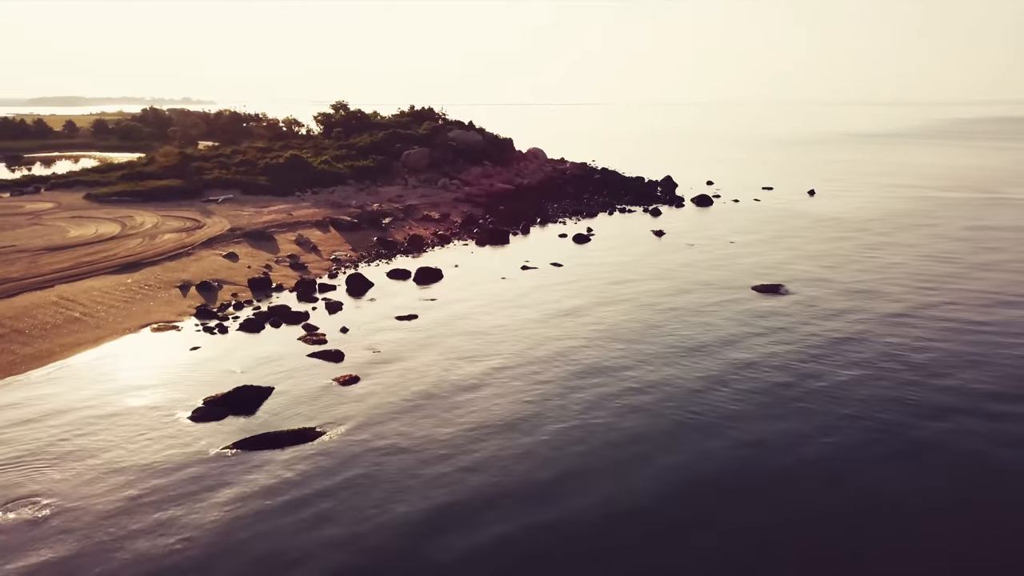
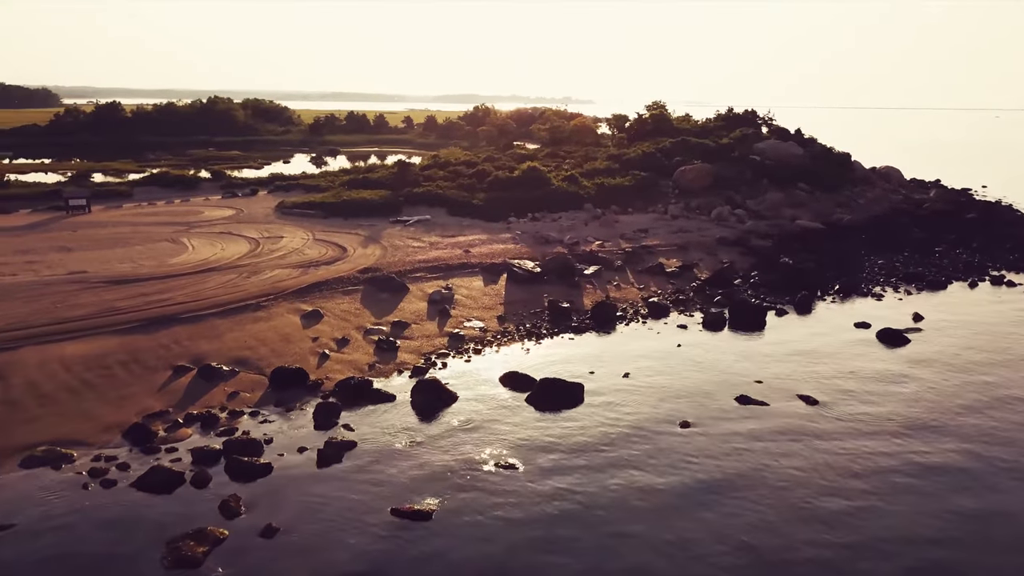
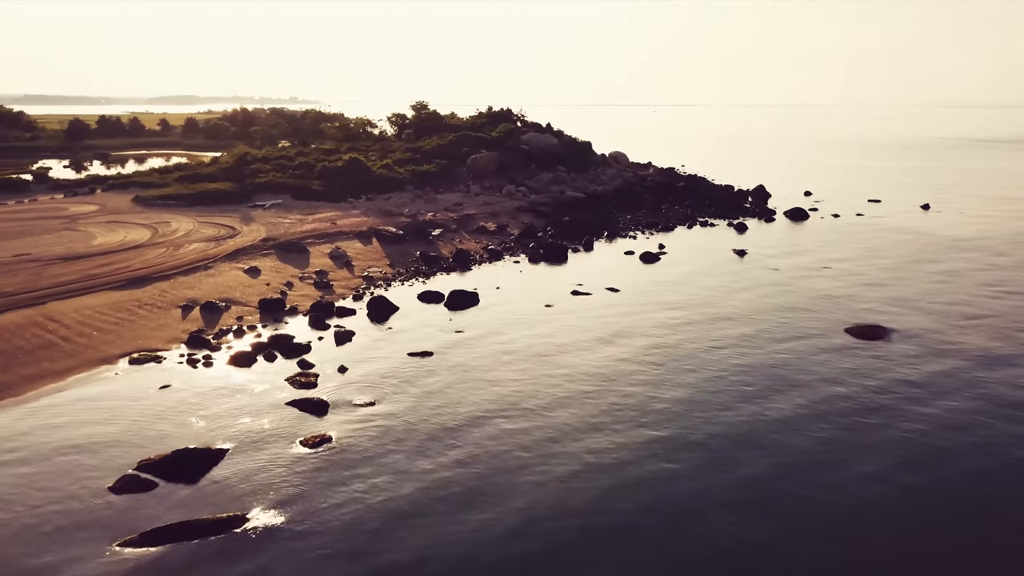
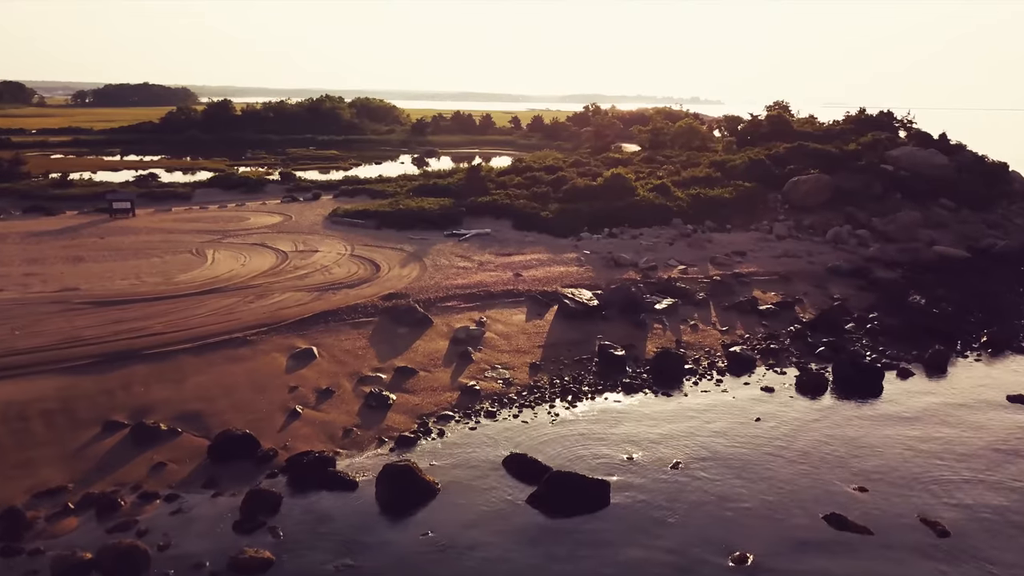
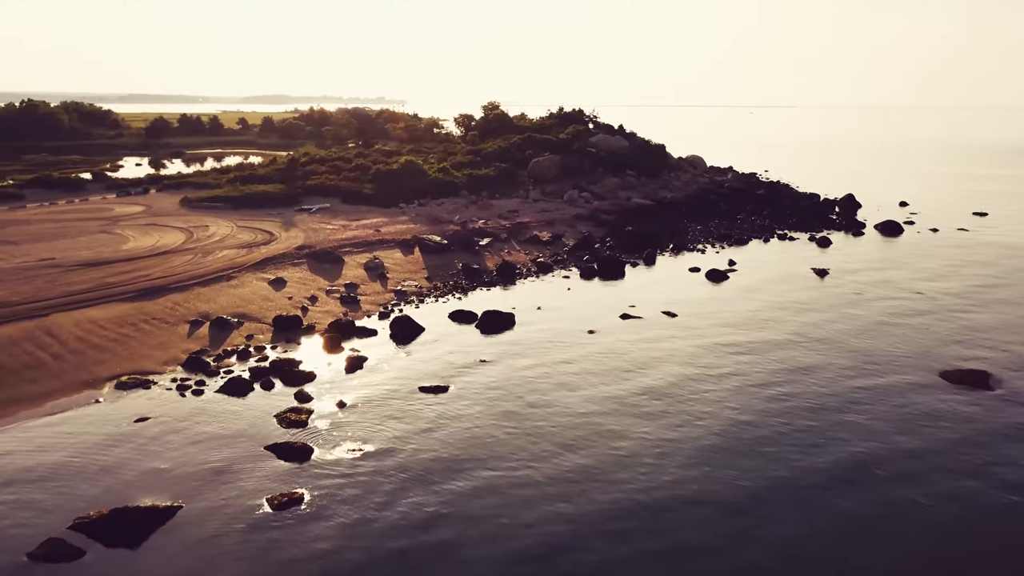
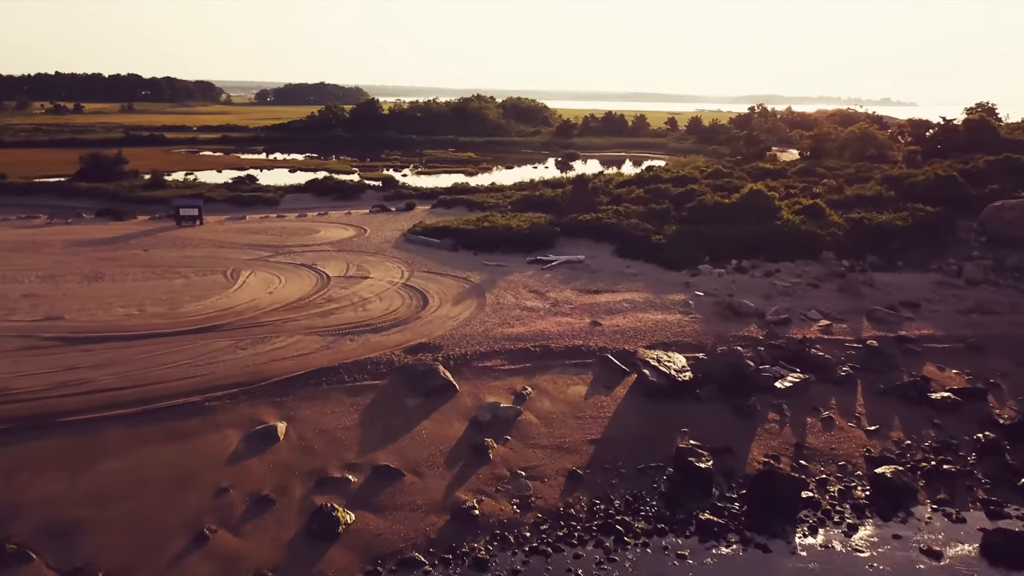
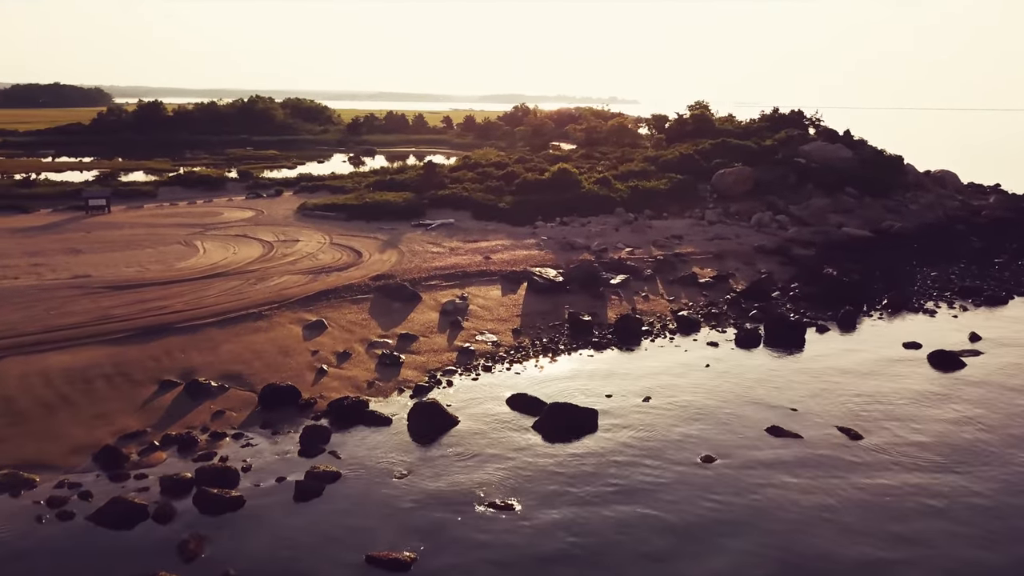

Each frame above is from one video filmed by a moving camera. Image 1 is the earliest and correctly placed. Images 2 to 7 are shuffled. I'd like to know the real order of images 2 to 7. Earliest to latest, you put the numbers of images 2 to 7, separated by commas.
3, 5, 2, 7, 4, 6
